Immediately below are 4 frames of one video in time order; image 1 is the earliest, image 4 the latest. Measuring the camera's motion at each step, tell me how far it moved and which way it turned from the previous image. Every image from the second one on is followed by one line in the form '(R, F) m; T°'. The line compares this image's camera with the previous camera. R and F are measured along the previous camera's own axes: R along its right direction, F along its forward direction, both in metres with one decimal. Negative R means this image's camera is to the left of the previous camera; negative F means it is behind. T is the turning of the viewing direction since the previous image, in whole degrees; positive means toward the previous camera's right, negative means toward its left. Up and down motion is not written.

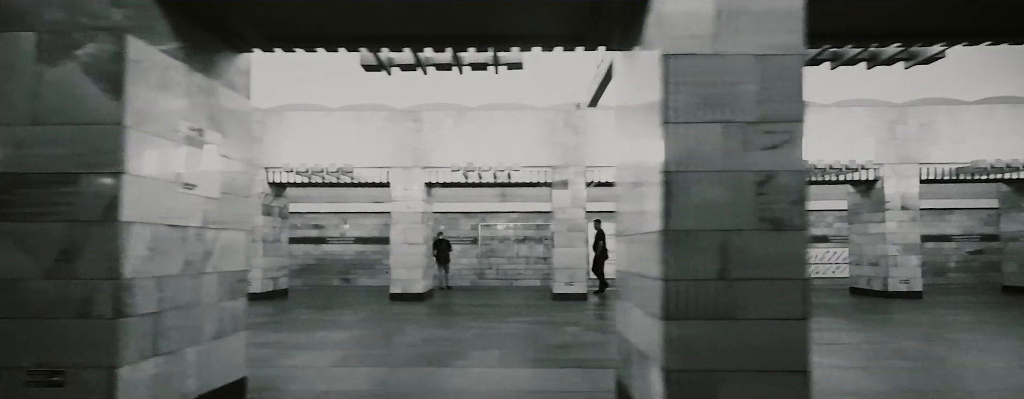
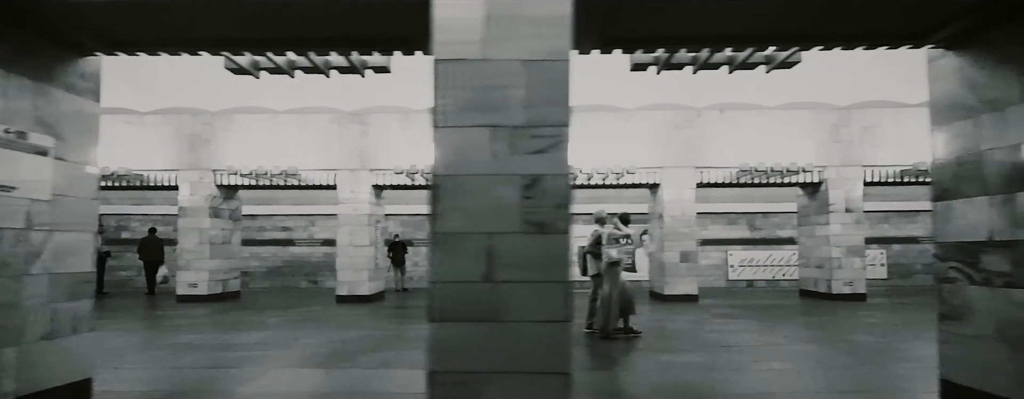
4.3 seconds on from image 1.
(+1.5, 0.0) m; 0°
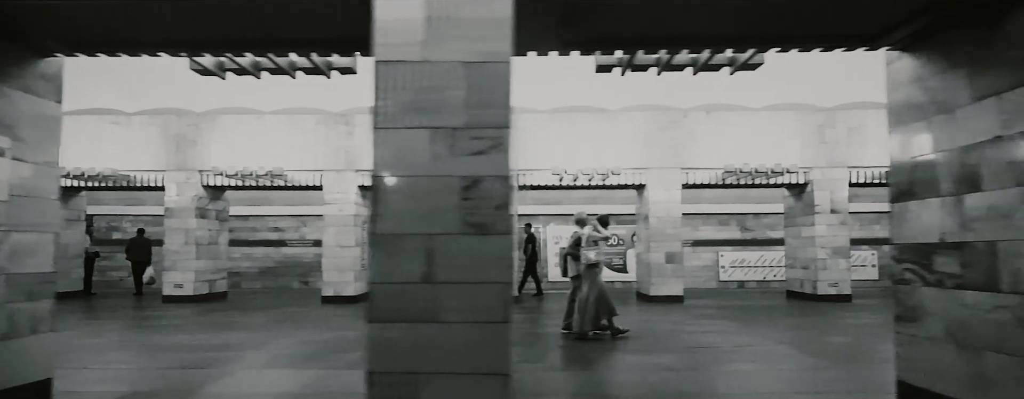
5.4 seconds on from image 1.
(+0.4, 0.0) m; 0°
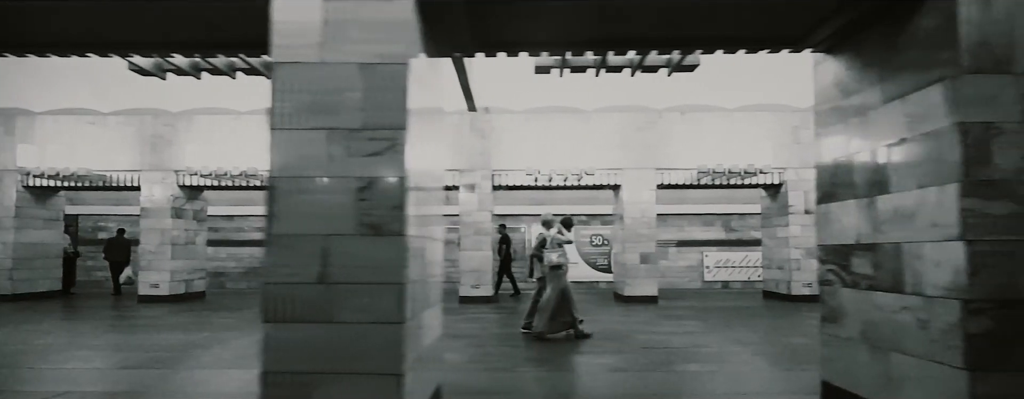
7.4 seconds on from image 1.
(+0.7, 0.0) m; 0°
